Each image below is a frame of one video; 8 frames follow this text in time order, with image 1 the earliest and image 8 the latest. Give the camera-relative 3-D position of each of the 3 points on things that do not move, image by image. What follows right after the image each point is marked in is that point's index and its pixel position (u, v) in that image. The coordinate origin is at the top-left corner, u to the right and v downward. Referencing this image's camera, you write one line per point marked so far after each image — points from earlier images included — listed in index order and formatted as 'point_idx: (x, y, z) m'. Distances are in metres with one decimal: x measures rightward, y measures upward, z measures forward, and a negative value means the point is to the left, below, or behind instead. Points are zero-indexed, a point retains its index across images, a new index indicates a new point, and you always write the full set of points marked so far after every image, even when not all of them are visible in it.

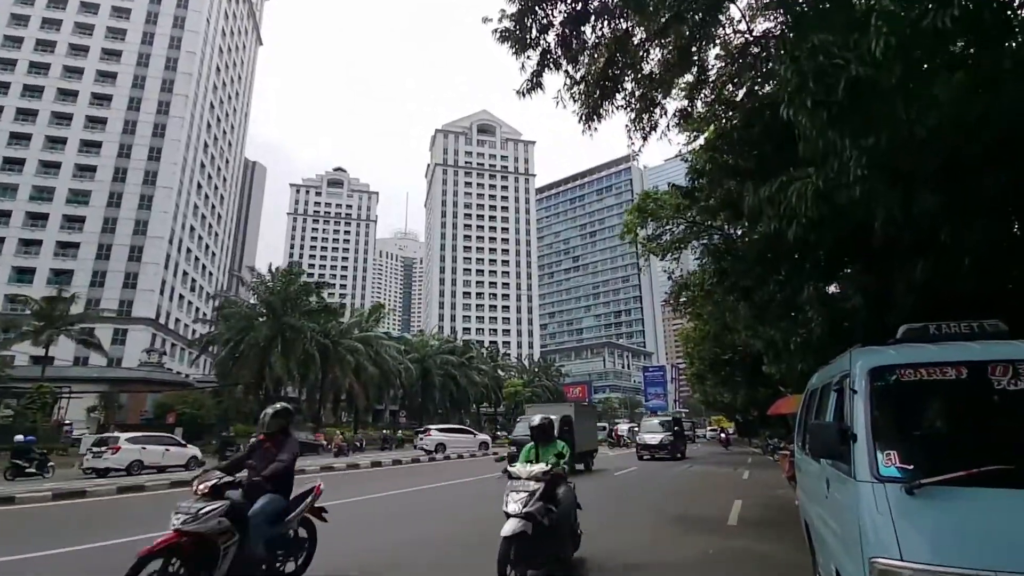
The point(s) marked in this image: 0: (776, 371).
0: (+6.3, -1.9, +14.3) m
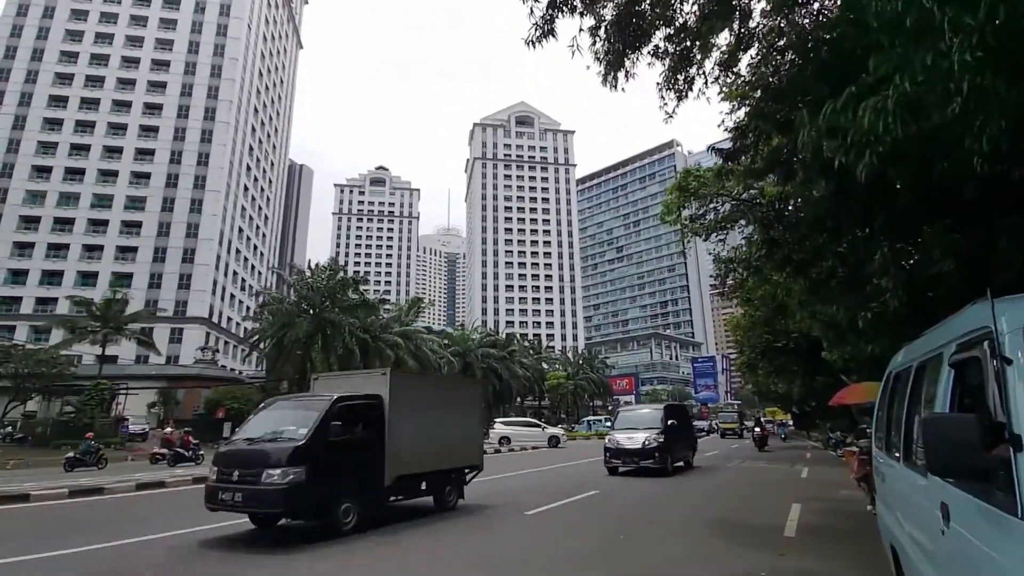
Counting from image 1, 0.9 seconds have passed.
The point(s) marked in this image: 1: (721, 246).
0: (+7.0, -1.4, +13.0) m
1: (+6.7, +1.3, +19.3) m
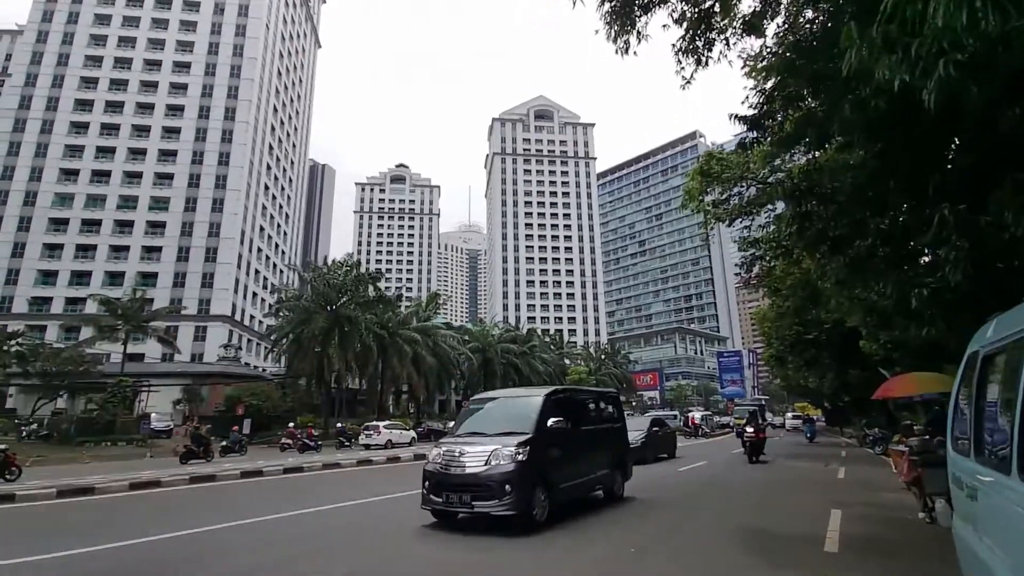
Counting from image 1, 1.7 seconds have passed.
0: (+7.3, -1.1, +12.0) m
1: (+7.1, +1.6, +18.4) m
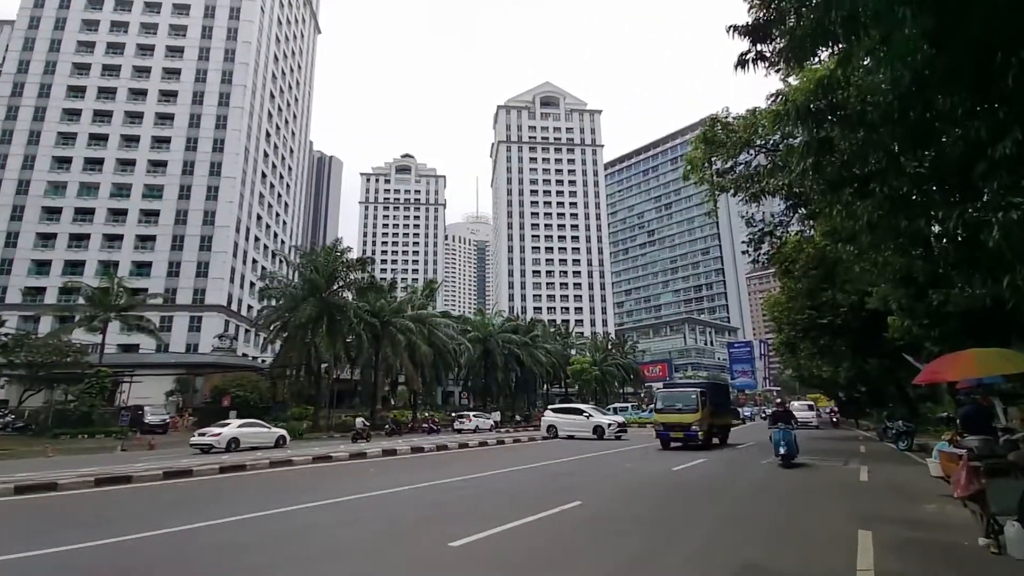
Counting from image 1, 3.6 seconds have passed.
0: (+6.7, -0.6, +10.3) m
1: (+6.7, +2.2, +16.6) m
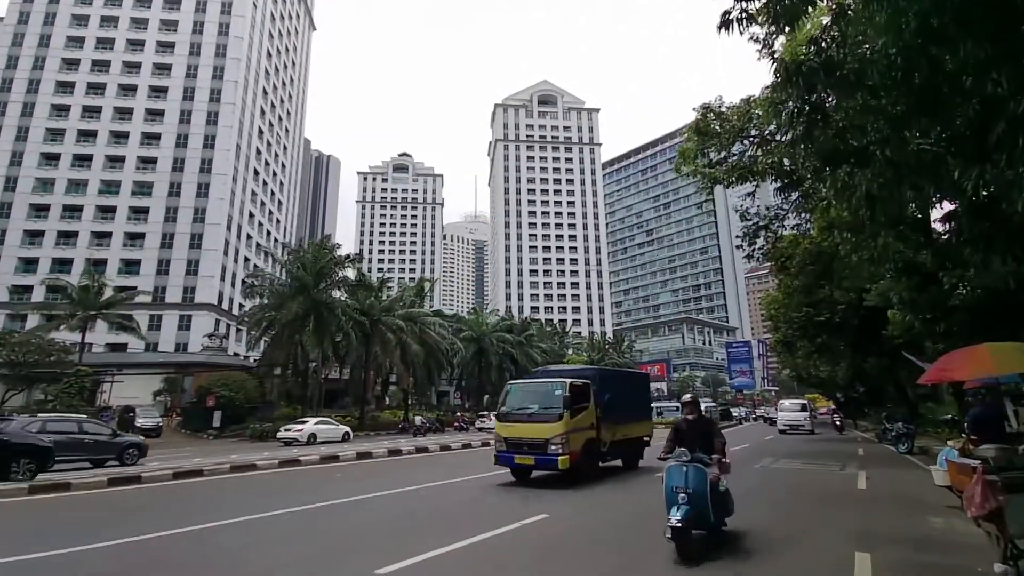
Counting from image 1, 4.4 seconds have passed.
0: (+6.3, -0.4, +9.6) m
1: (+6.2, +2.3, +15.9) m
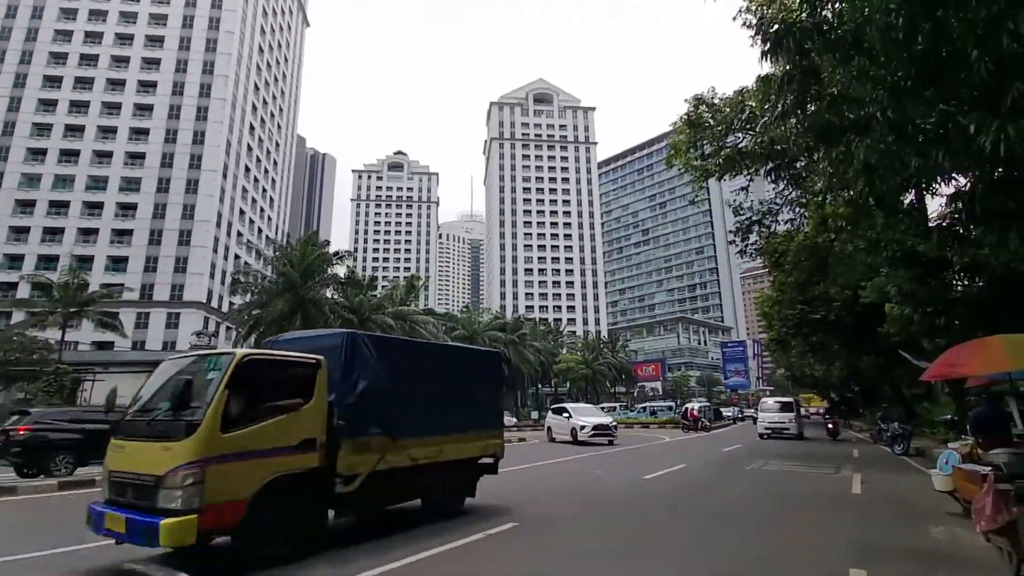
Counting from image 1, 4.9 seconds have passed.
0: (+6.0, -0.4, +9.2) m
1: (+5.9, +2.4, +15.5) m
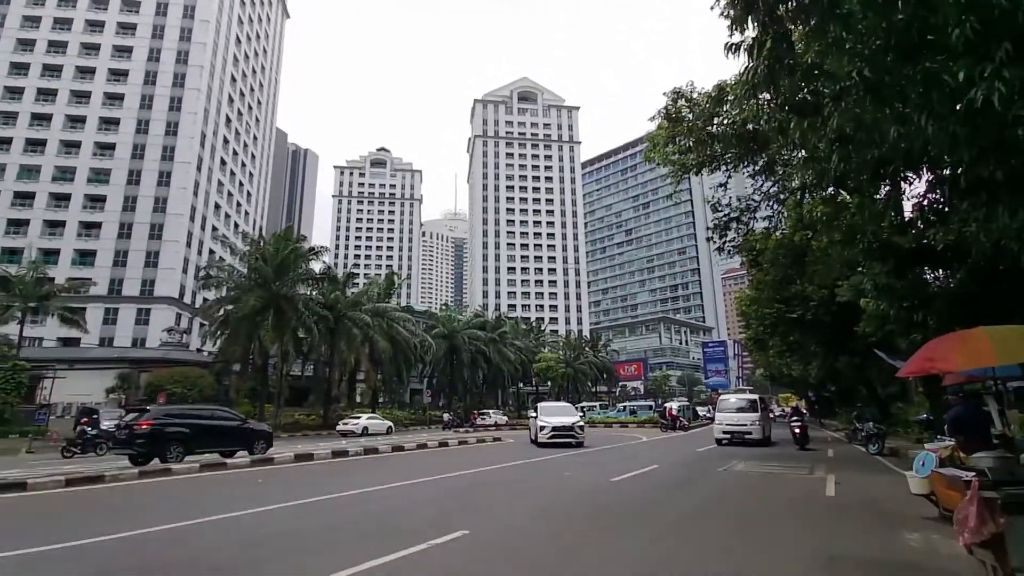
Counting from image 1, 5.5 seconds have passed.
0: (+5.5, -0.3, +8.9) m
1: (+5.2, +2.5, +15.2) m
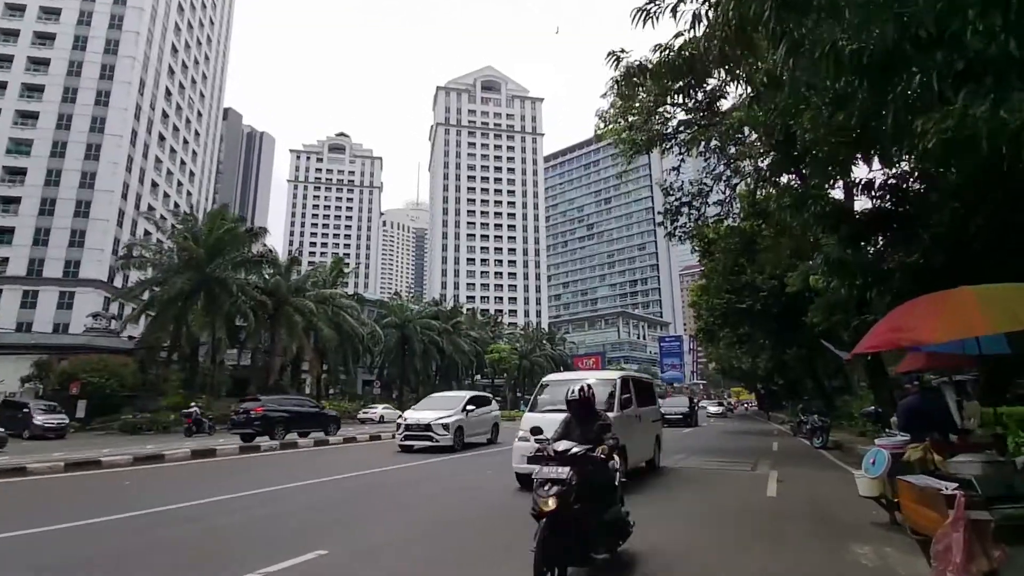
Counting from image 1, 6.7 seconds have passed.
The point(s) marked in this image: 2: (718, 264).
0: (+4.4, -0.1, +8.2) m
1: (+3.8, +2.8, +14.4) m
2: (+5.9, +0.6, +17.5) m
